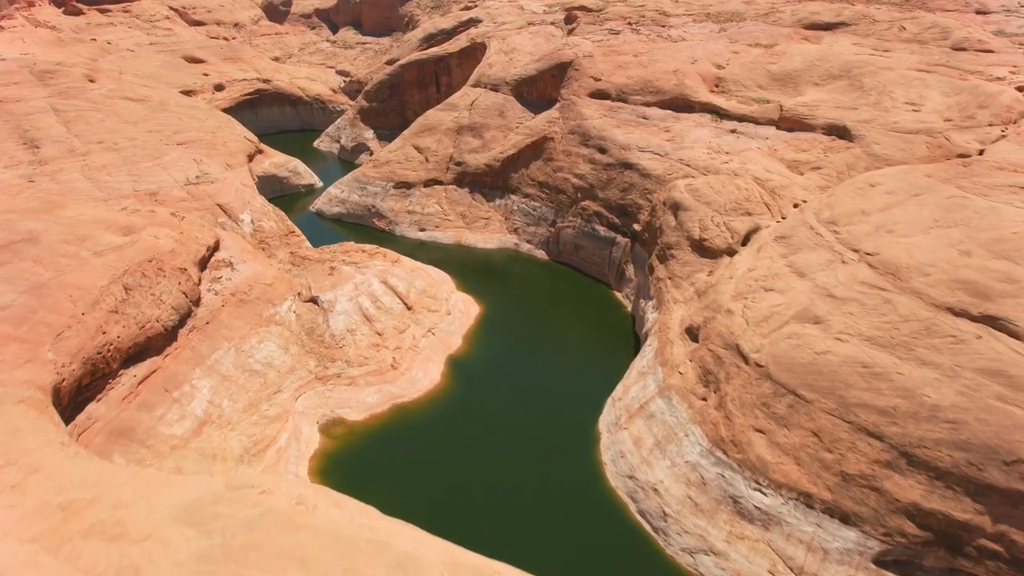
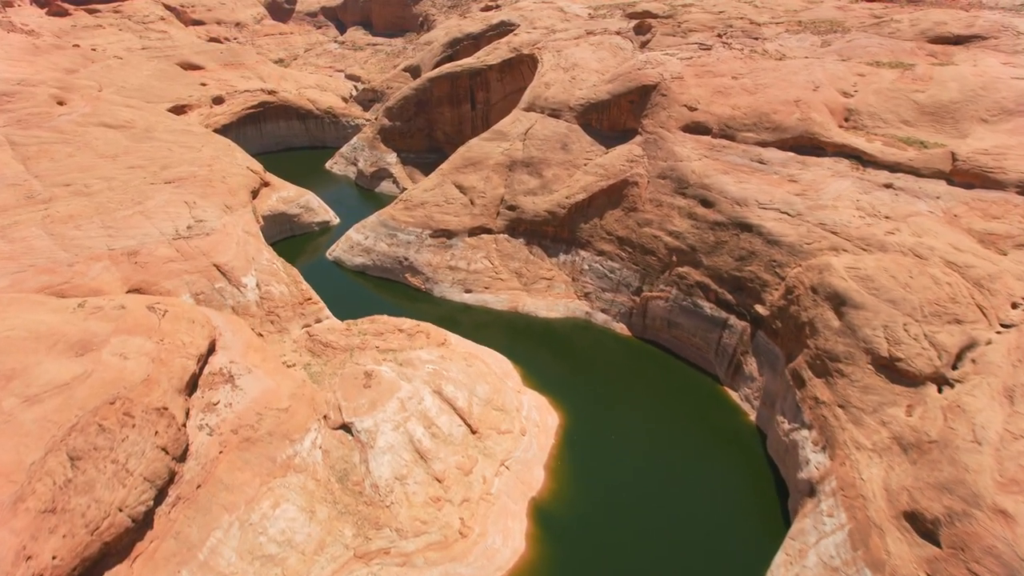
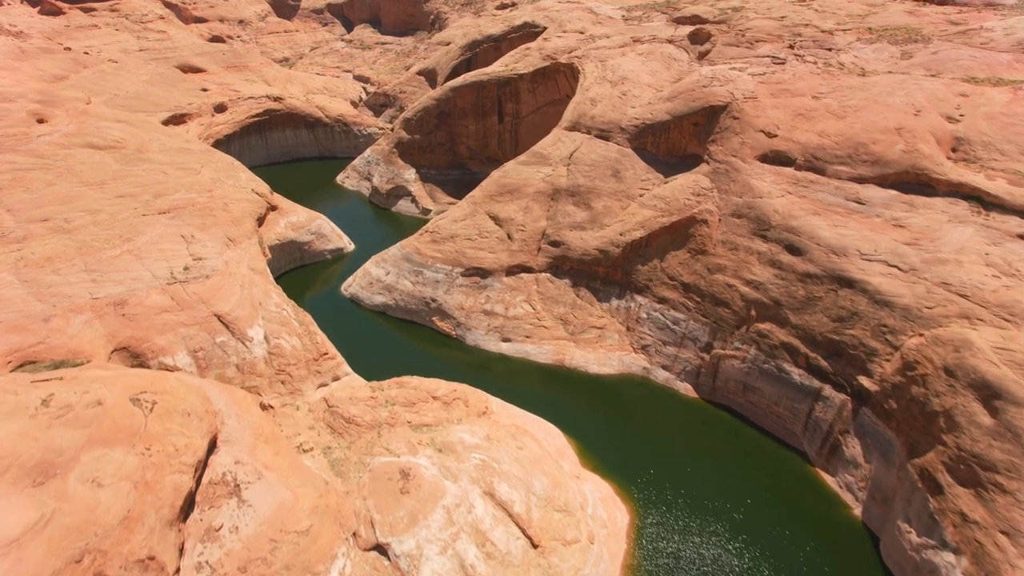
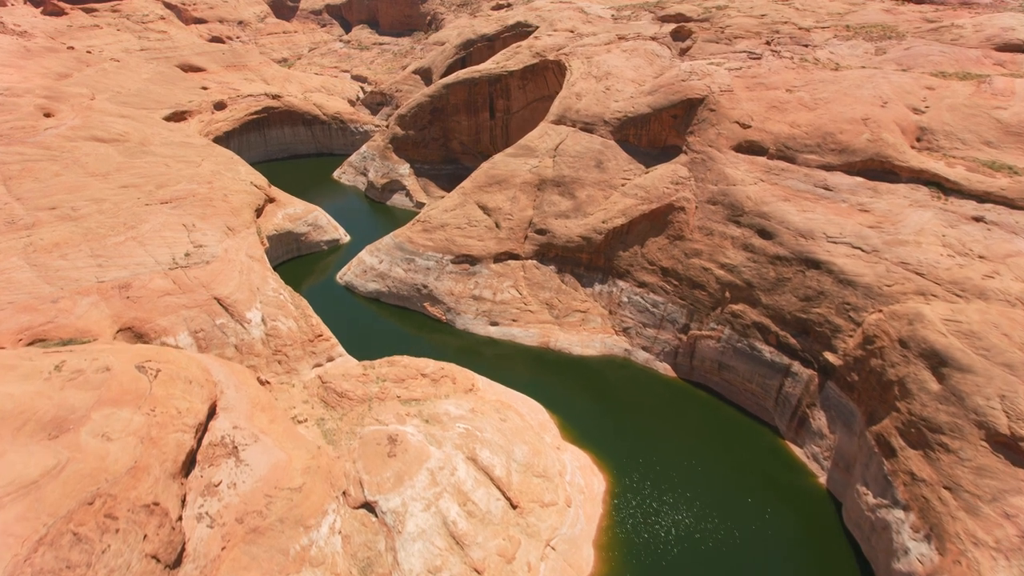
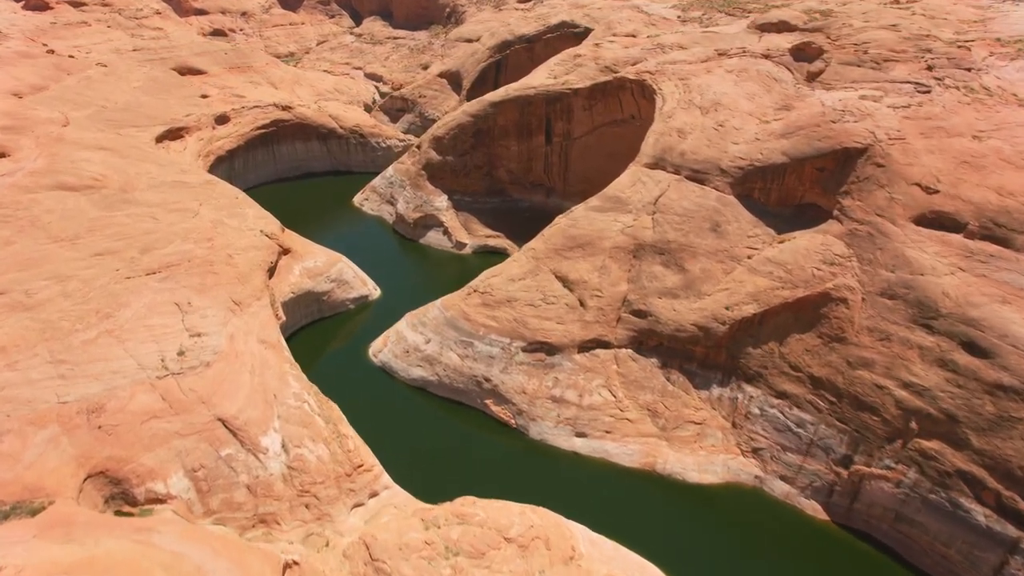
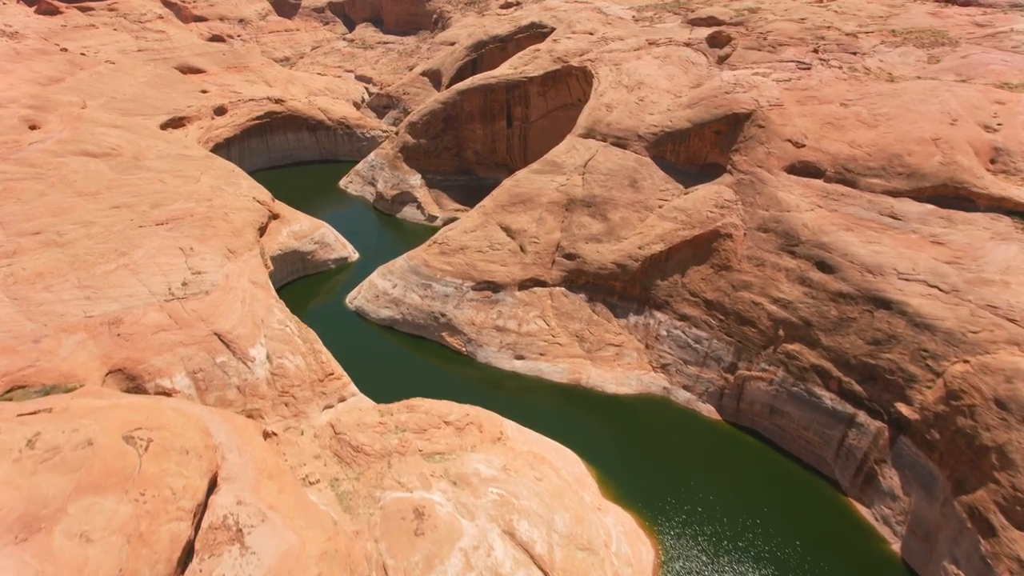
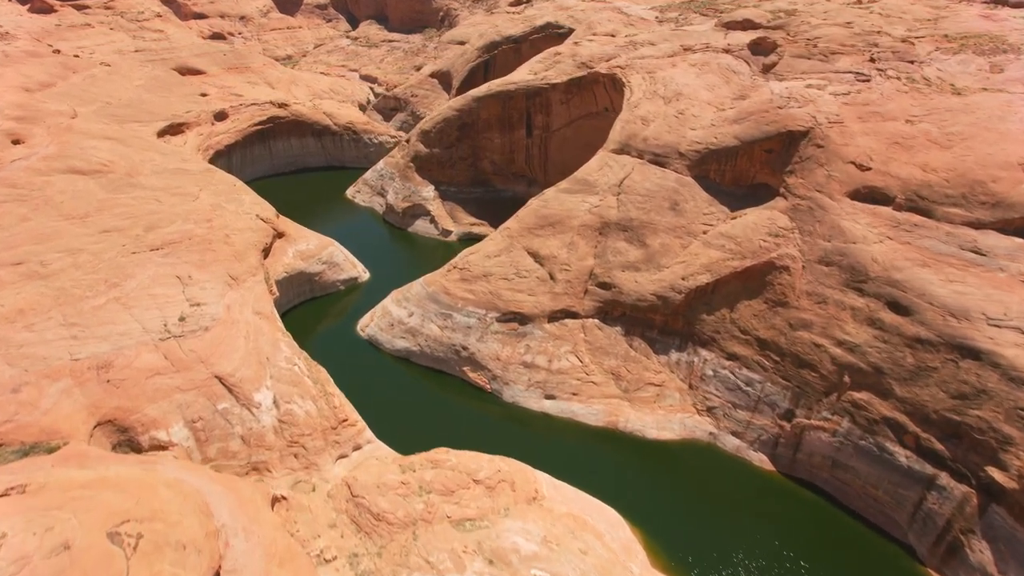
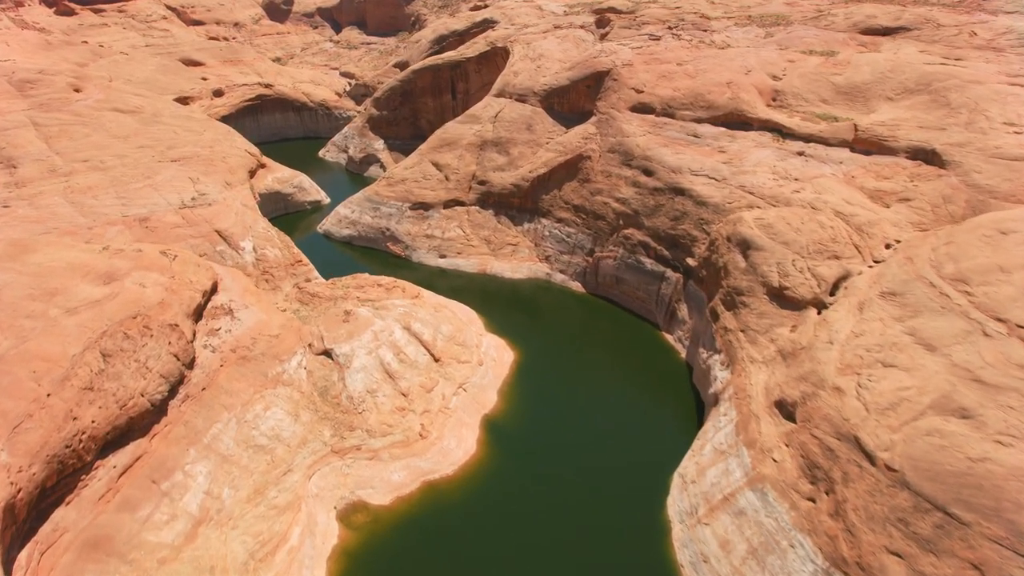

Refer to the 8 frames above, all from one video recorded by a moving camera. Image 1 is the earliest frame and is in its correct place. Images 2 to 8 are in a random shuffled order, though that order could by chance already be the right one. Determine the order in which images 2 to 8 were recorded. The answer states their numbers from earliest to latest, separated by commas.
8, 2, 4, 3, 6, 7, 5
